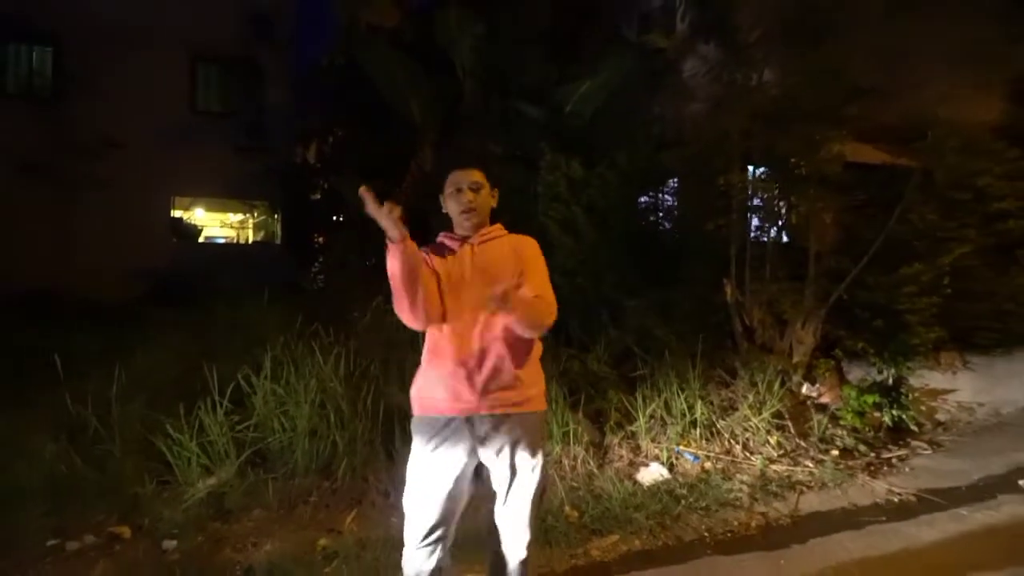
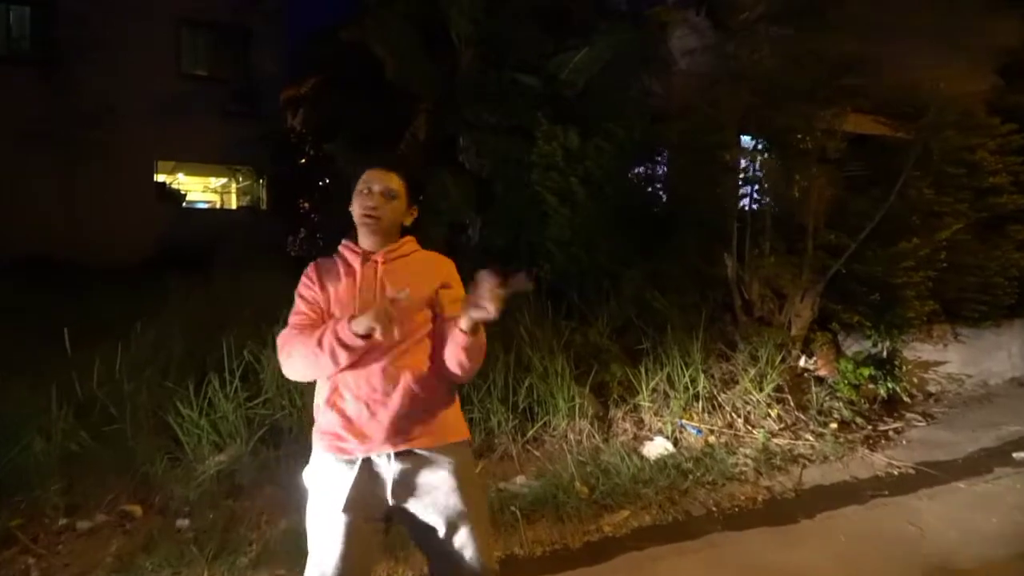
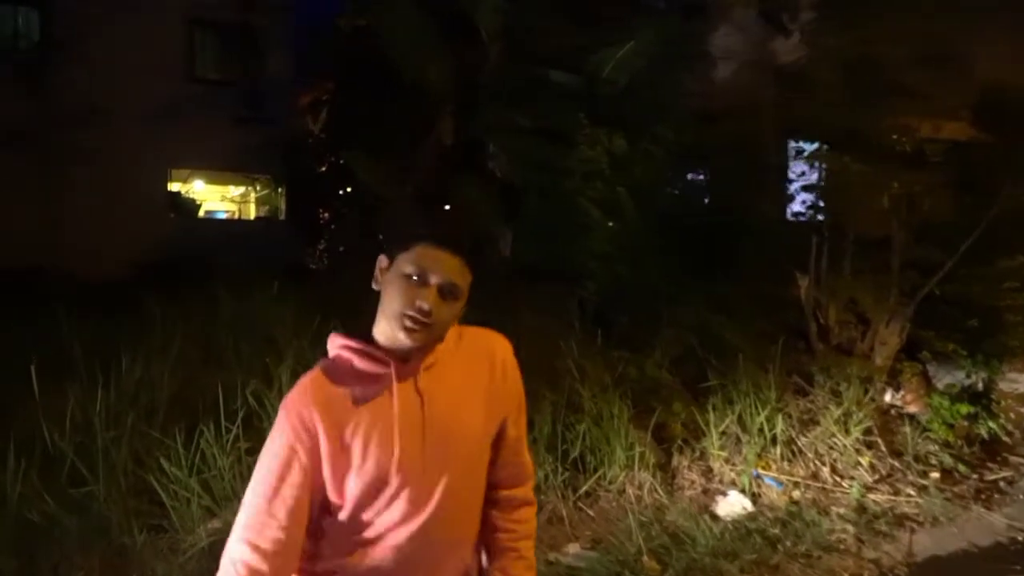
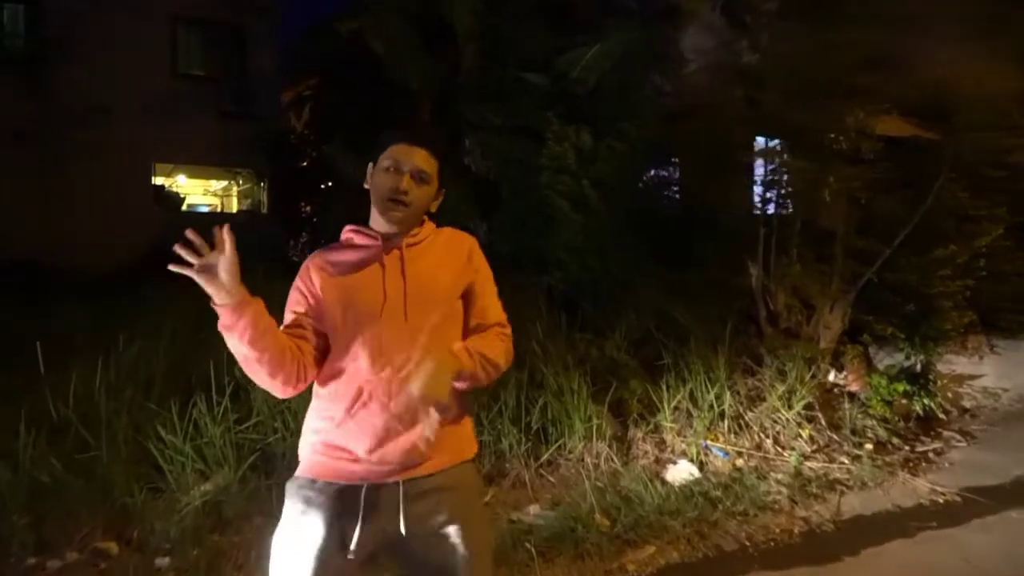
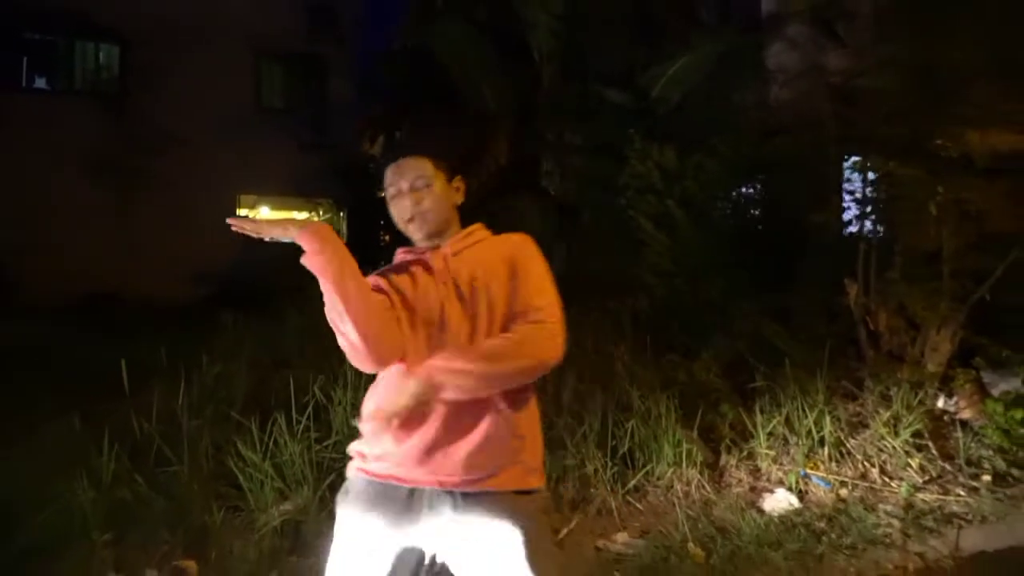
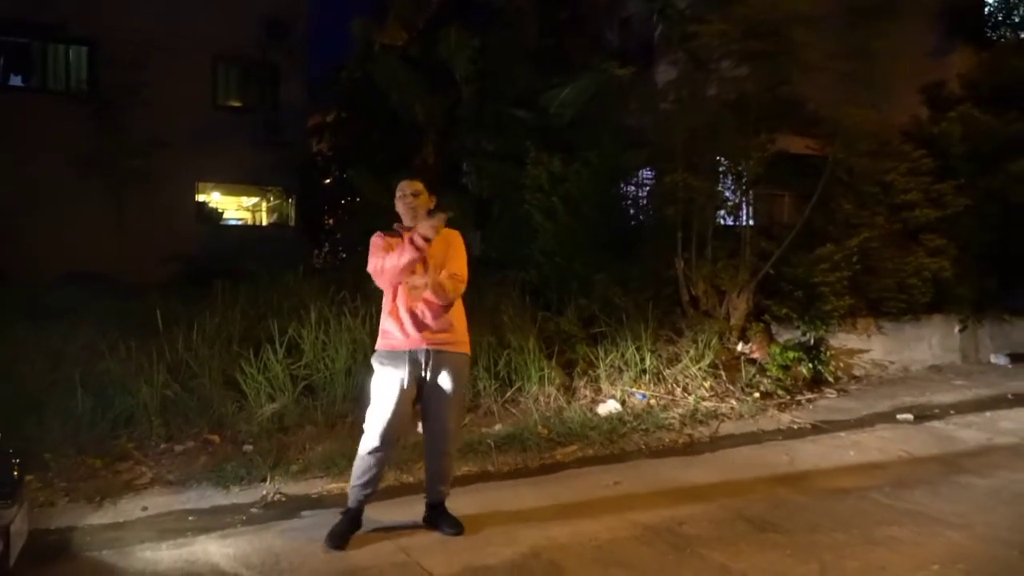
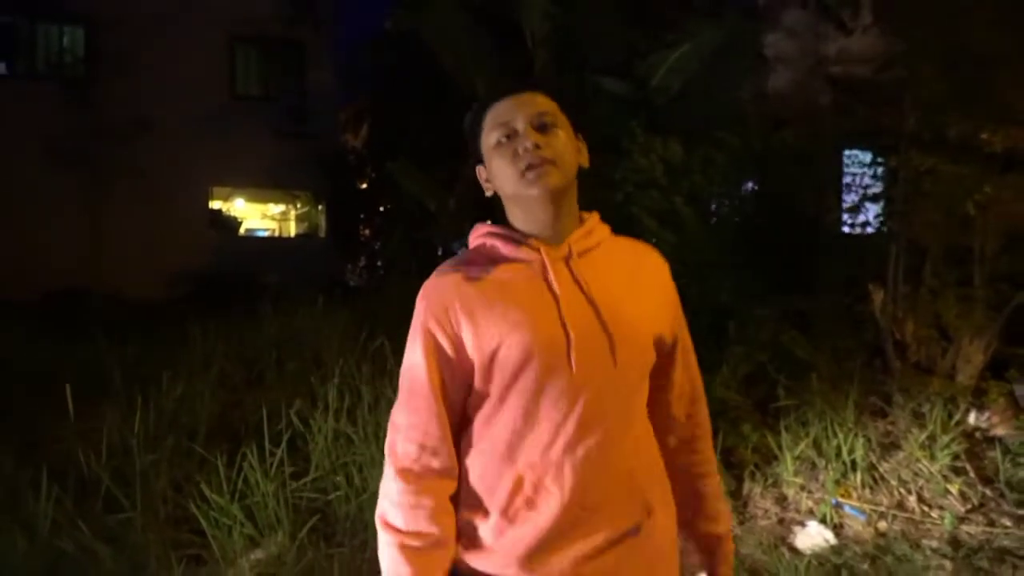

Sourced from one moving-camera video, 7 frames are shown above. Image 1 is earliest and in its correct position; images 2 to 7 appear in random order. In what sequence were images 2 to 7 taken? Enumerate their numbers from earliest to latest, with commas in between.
6, 2, 4, 3, 7, 5
